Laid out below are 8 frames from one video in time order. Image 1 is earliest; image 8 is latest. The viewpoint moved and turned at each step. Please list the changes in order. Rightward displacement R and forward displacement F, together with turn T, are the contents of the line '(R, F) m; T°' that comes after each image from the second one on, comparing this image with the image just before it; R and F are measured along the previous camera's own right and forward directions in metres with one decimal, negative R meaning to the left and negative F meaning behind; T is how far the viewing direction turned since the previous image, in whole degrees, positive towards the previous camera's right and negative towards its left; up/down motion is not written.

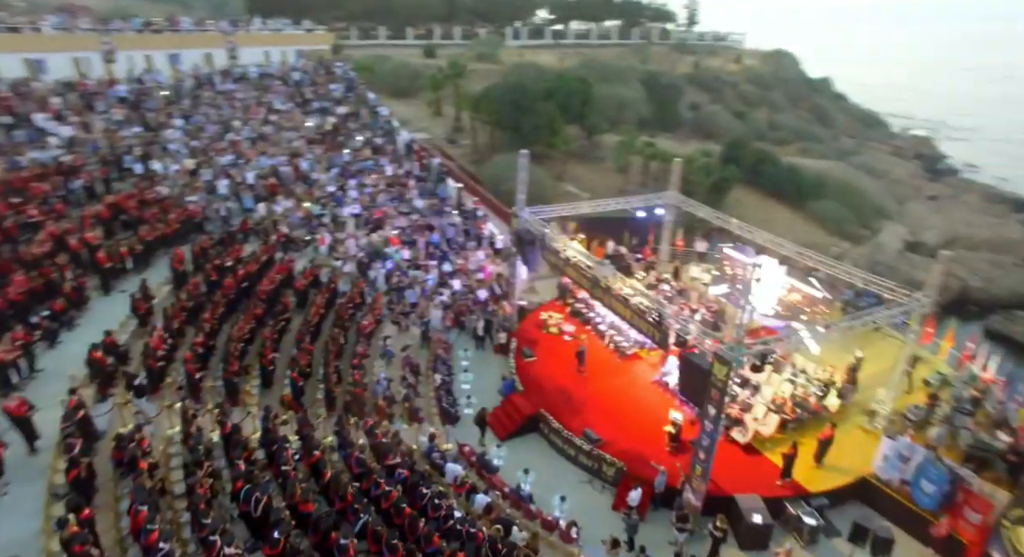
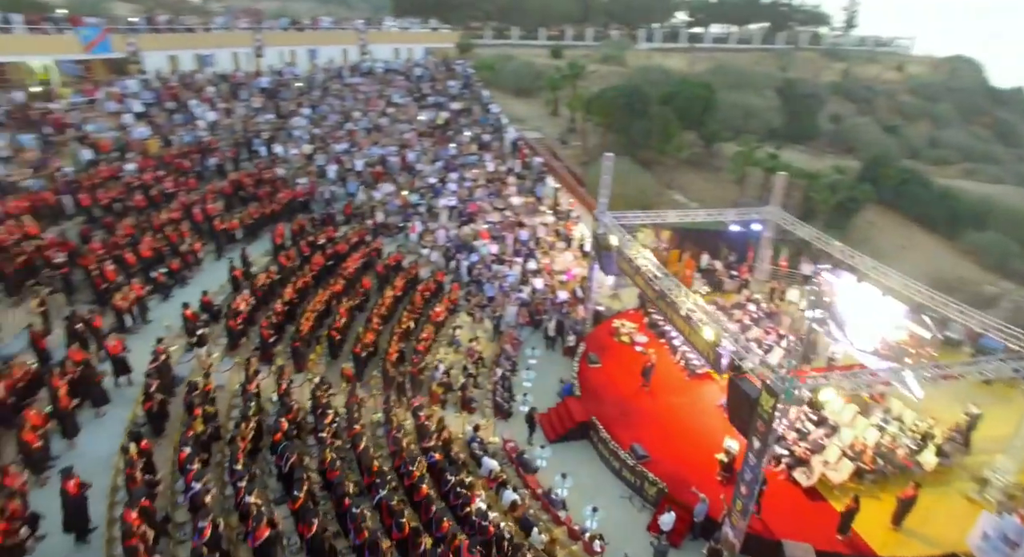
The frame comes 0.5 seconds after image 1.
(+1.3, +0.2) m; -12°
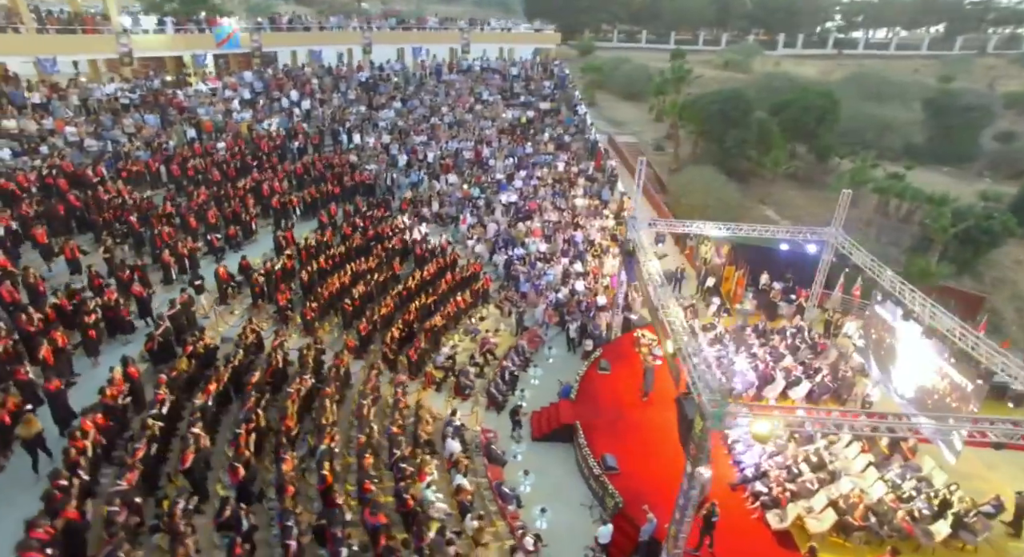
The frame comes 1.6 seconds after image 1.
(+3.2, +0.2) m; -13°
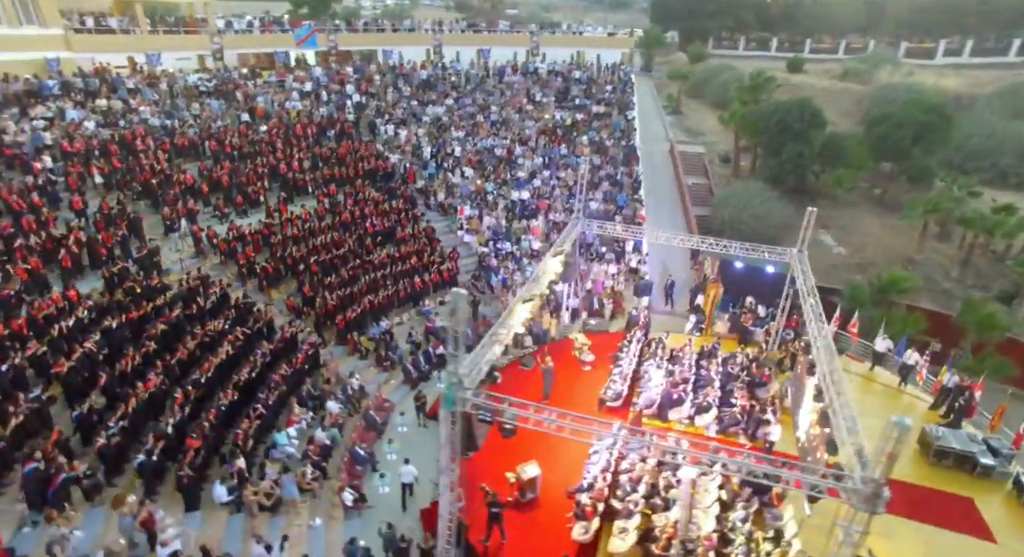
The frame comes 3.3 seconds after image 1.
(+6.0, +0.3) m; -14°
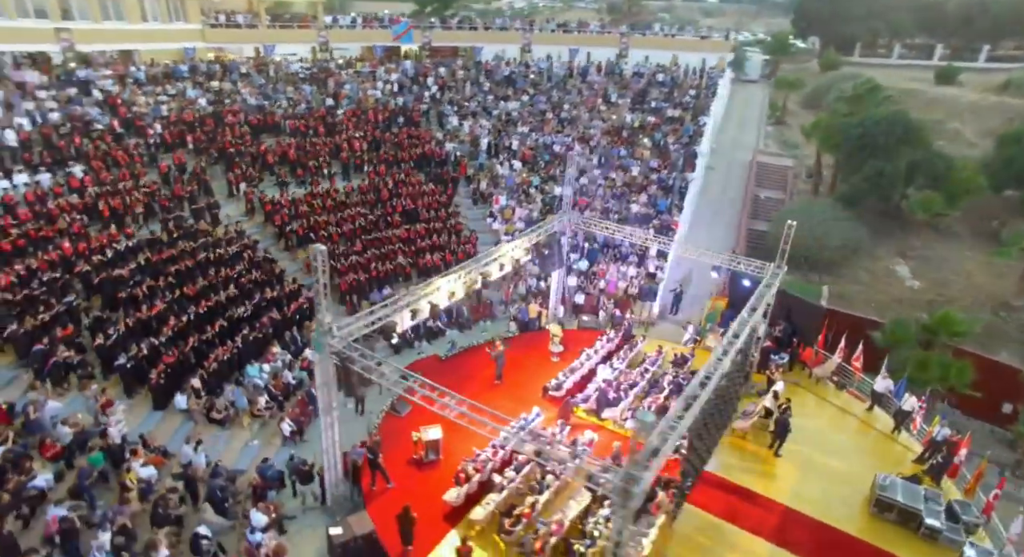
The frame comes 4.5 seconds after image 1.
(+4.5, -0.1) m; -13°
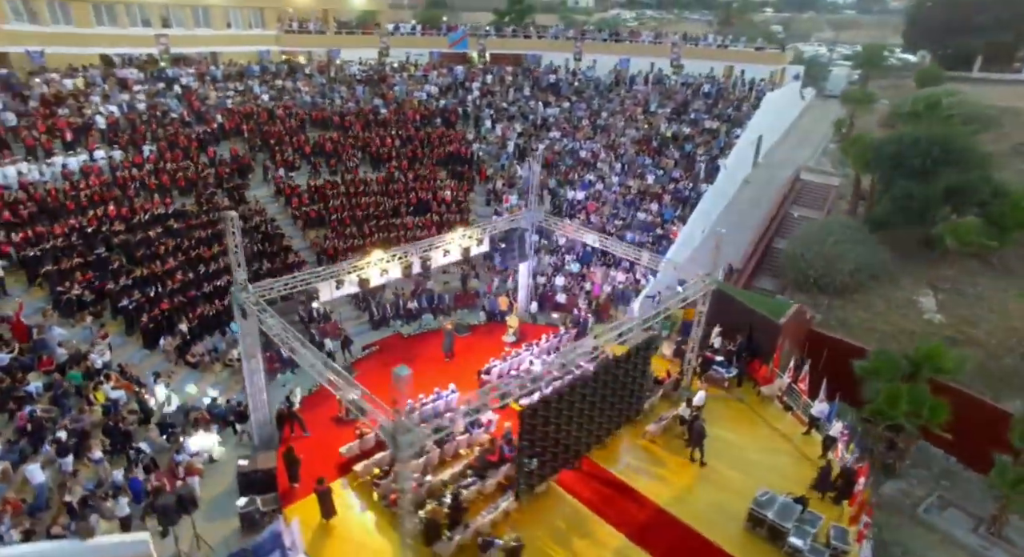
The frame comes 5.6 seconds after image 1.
(+4.2, -0.5) m; -10°
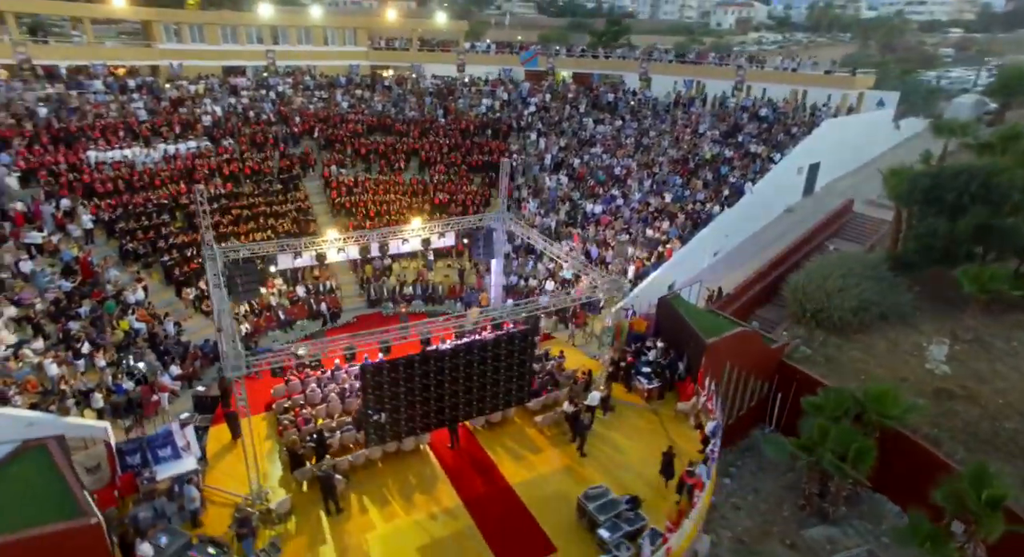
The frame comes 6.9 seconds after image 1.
(+5.3, -0.7) m; -13°
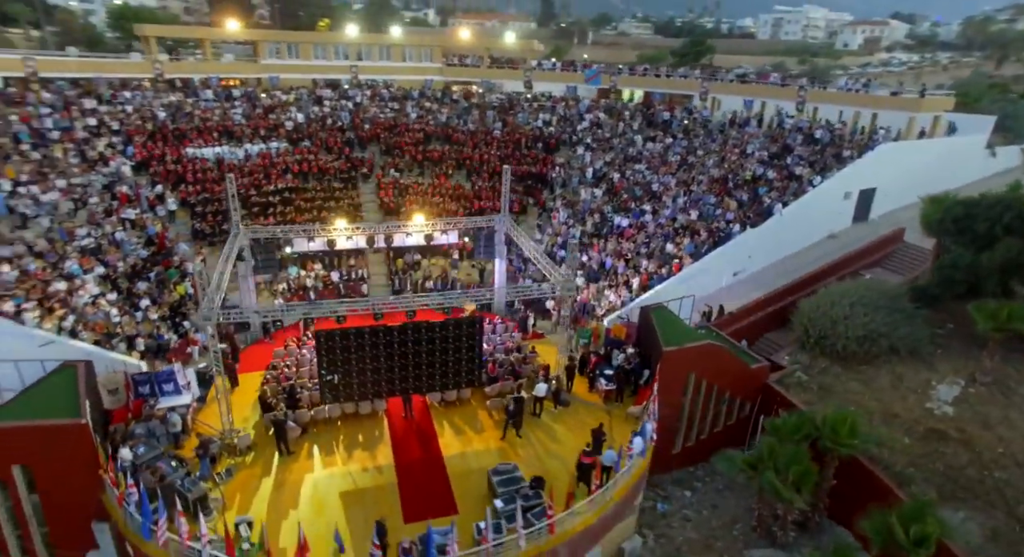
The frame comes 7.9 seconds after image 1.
(+3.7, -0.9) m; -10°
